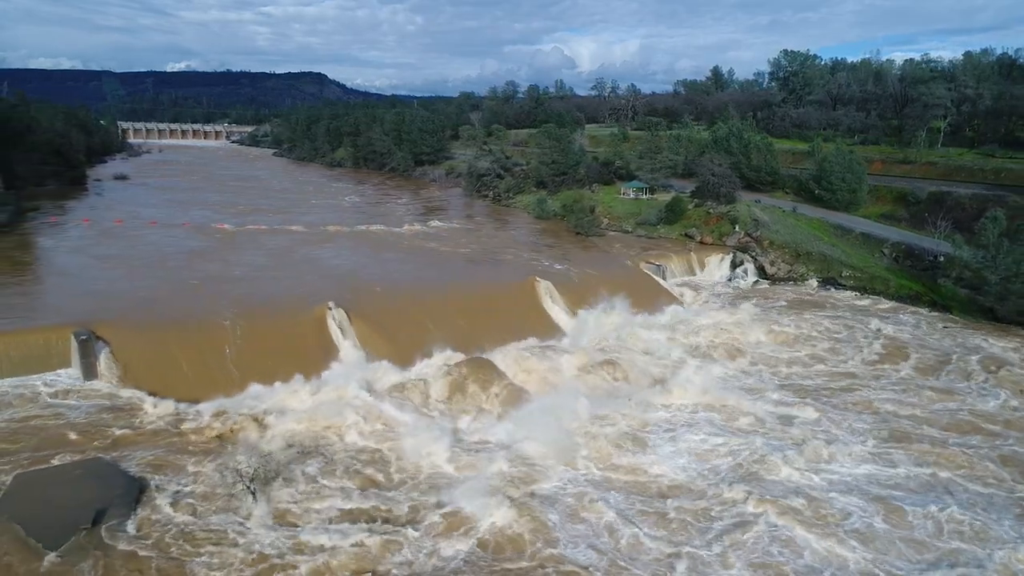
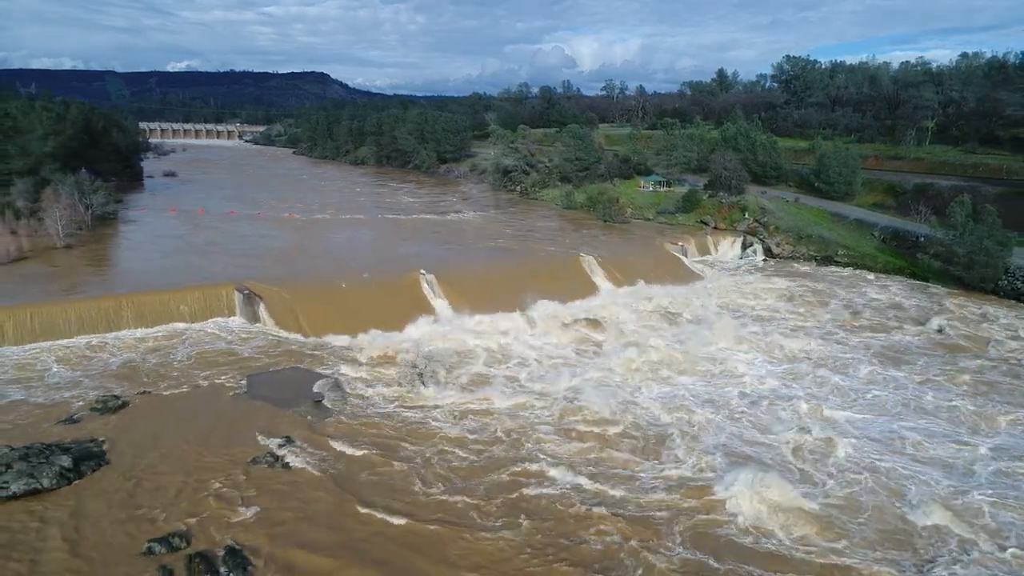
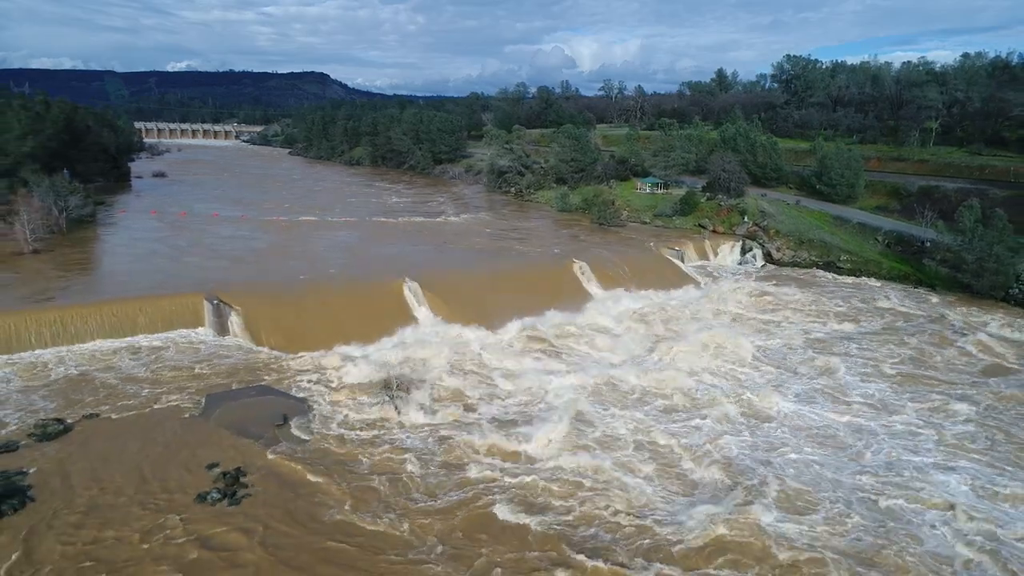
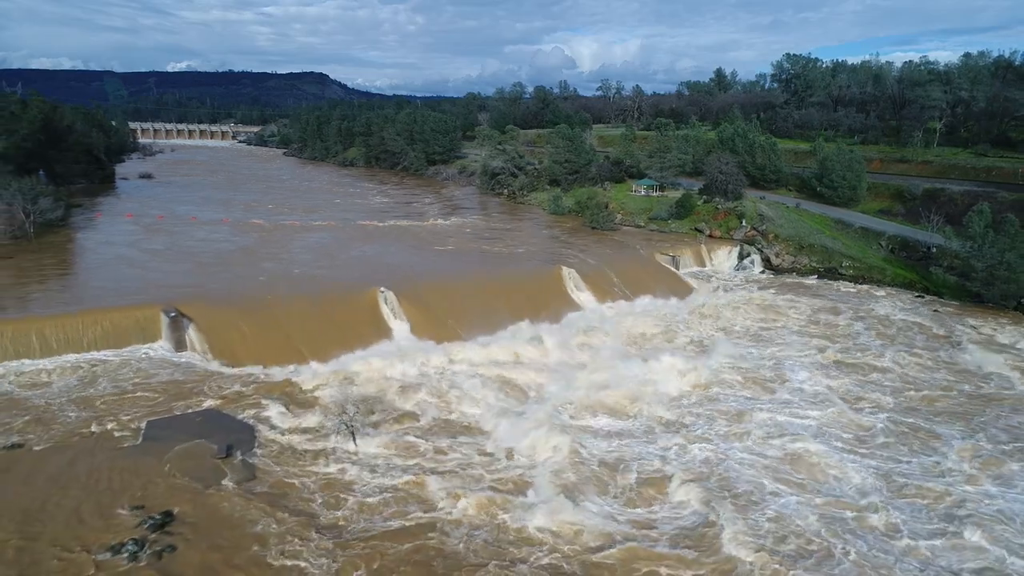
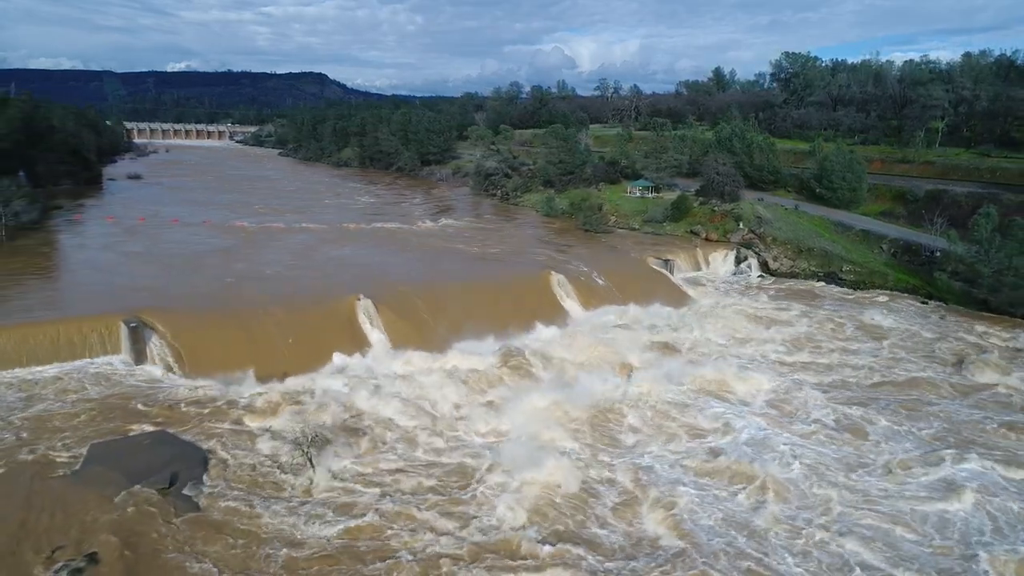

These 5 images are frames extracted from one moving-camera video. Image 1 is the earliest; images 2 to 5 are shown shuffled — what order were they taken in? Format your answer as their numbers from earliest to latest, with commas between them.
5, 4, 3, 2
